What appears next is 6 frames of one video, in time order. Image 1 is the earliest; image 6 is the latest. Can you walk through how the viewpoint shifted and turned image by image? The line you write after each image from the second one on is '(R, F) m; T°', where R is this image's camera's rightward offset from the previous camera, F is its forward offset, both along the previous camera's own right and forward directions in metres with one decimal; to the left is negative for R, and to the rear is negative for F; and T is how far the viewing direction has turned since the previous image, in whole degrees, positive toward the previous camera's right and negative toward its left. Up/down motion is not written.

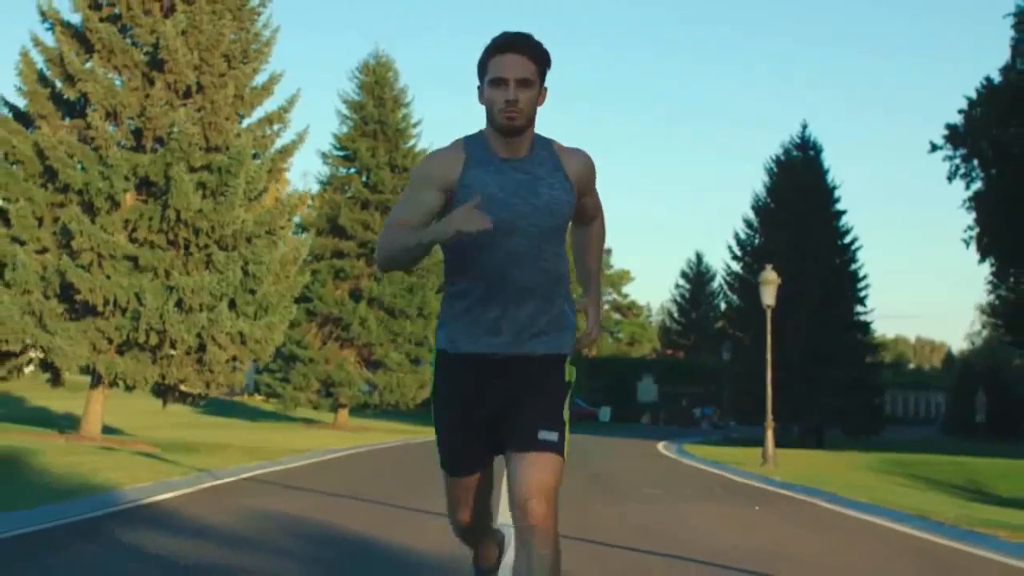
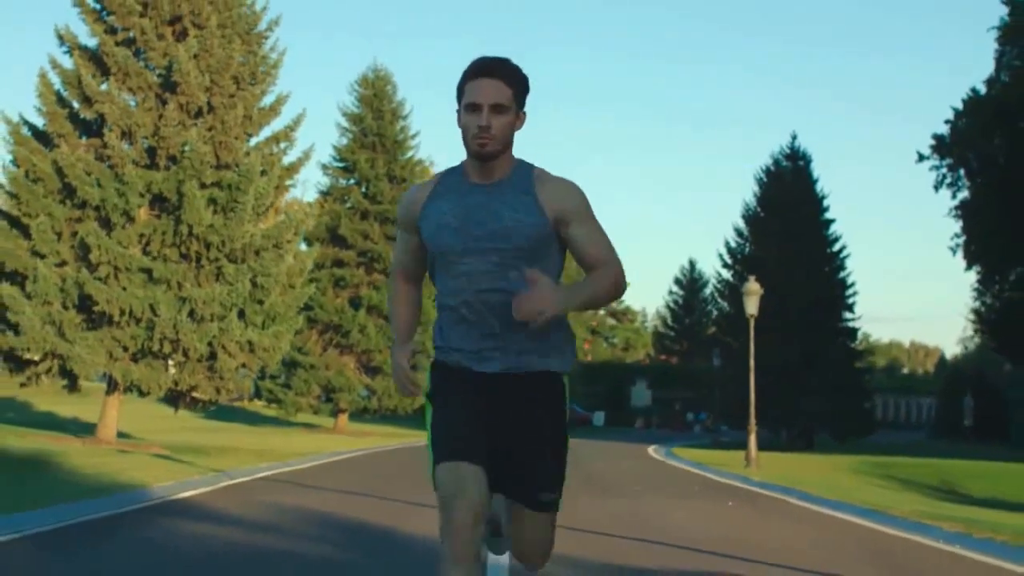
(0.0, -1.0) m; 0°
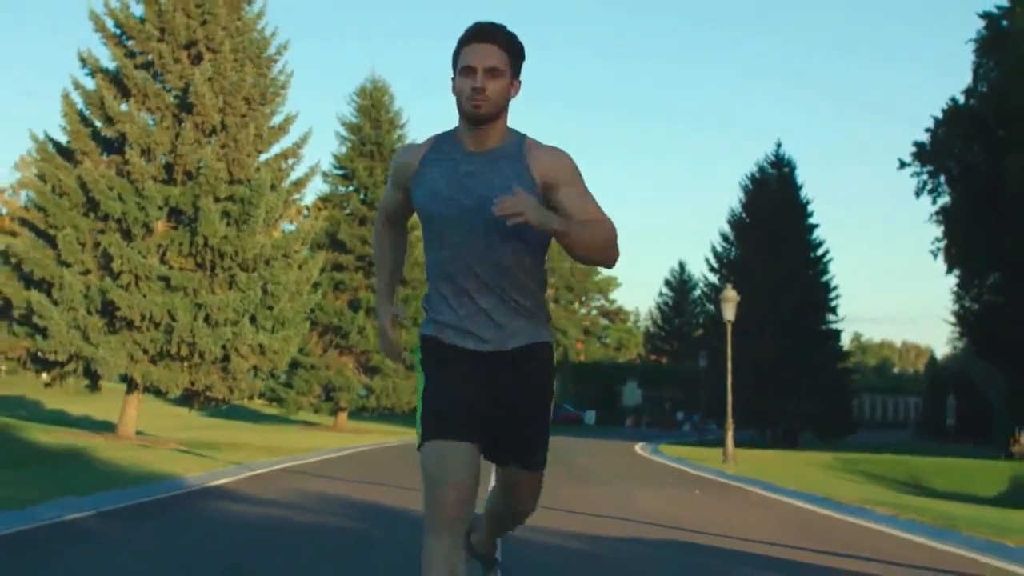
(0.0, -1.4) m; 0°
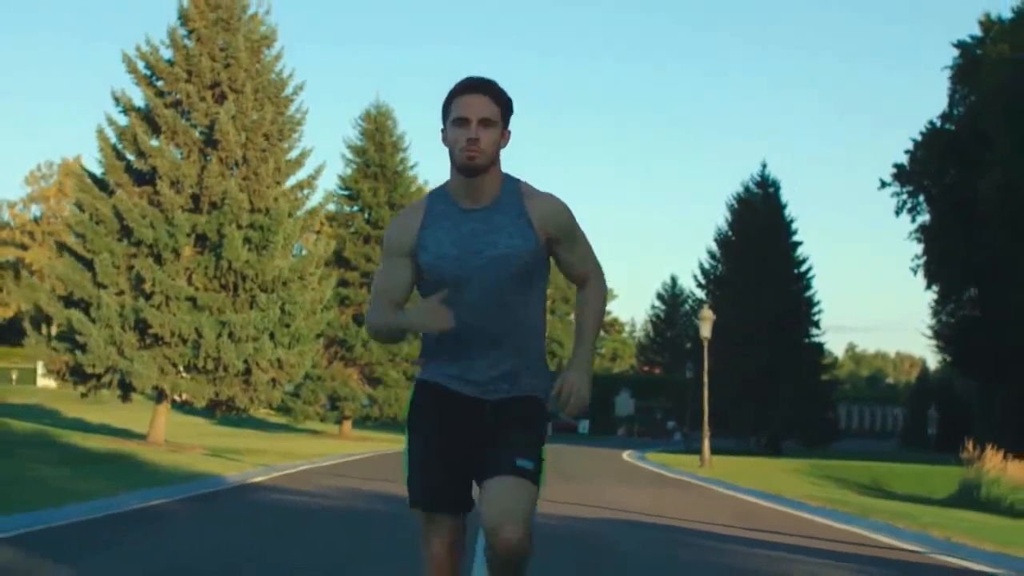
(0.0, -2.1) m; 0°
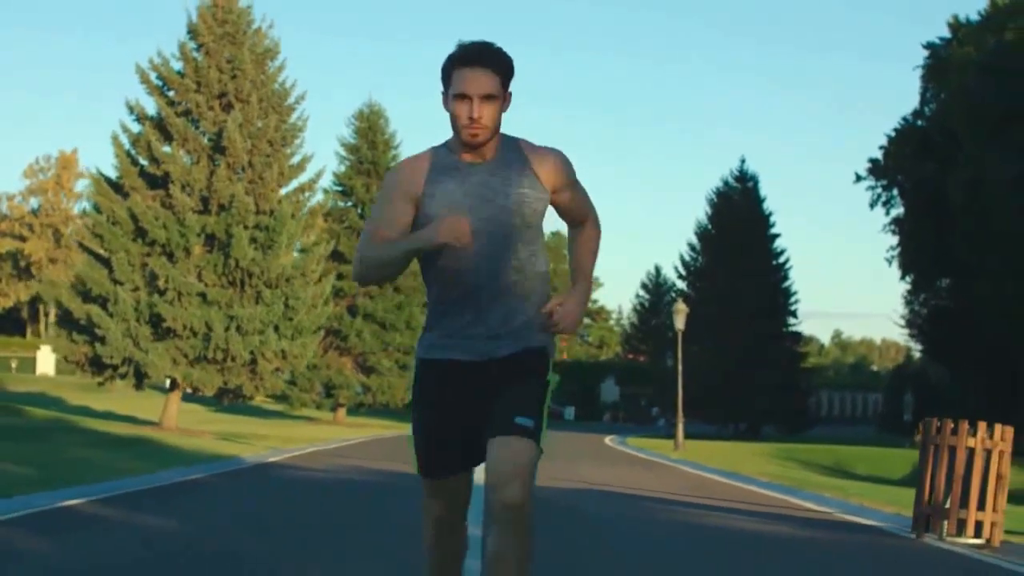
(0.0, -1.8) m; 0°
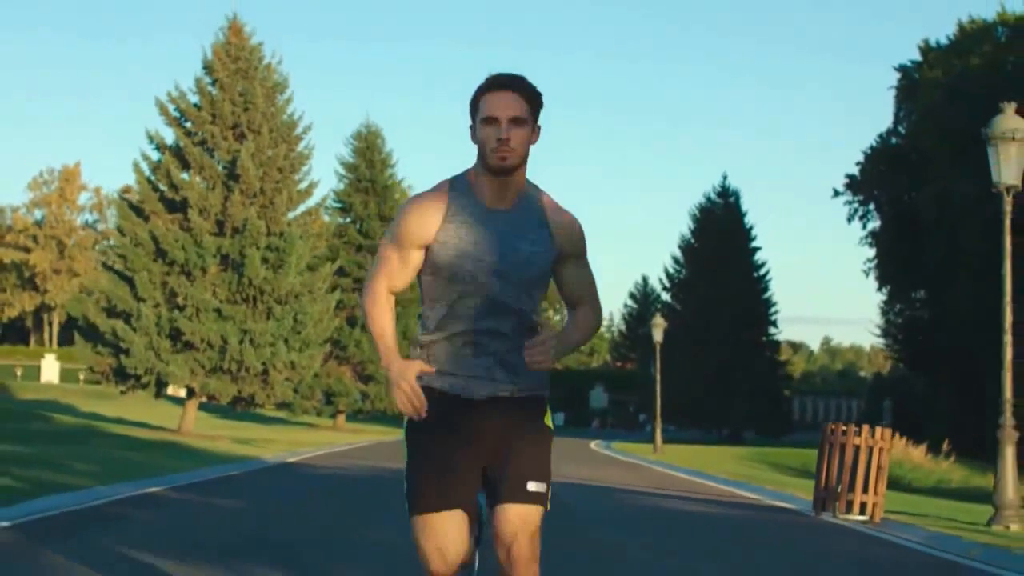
(0.0, -2.1) m; 0°
